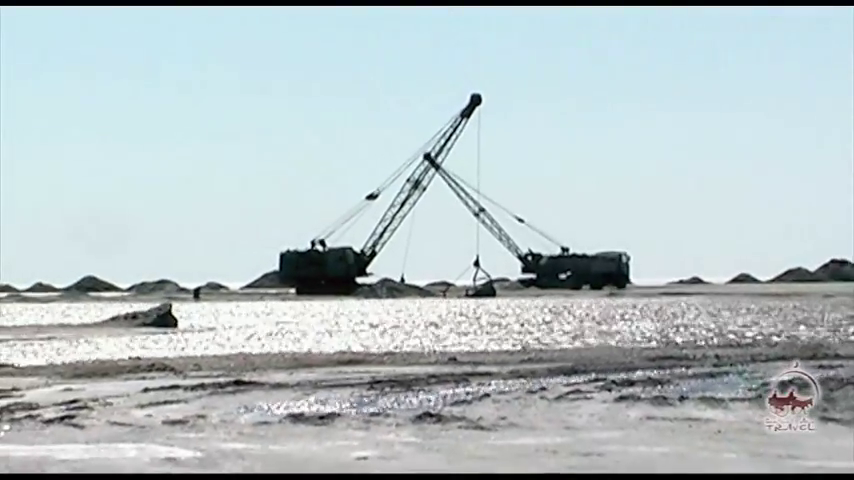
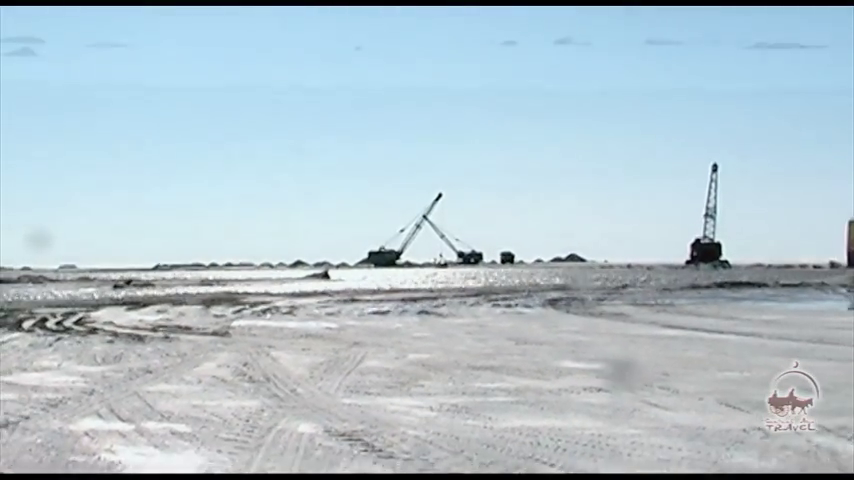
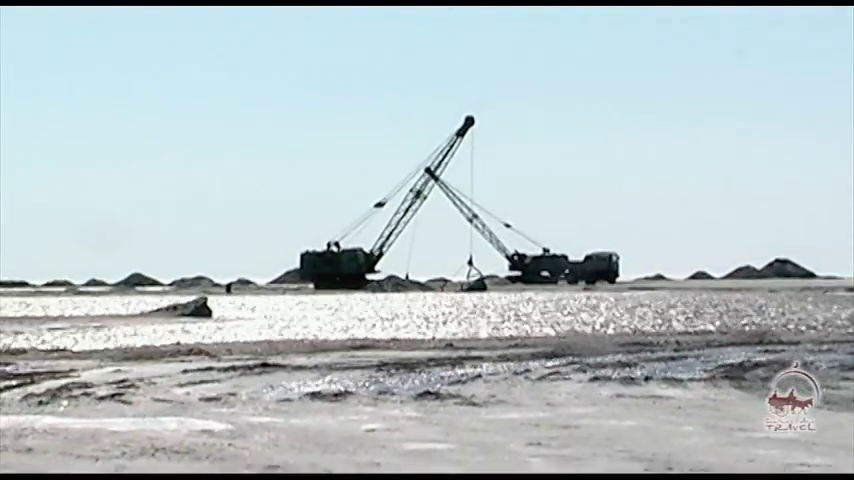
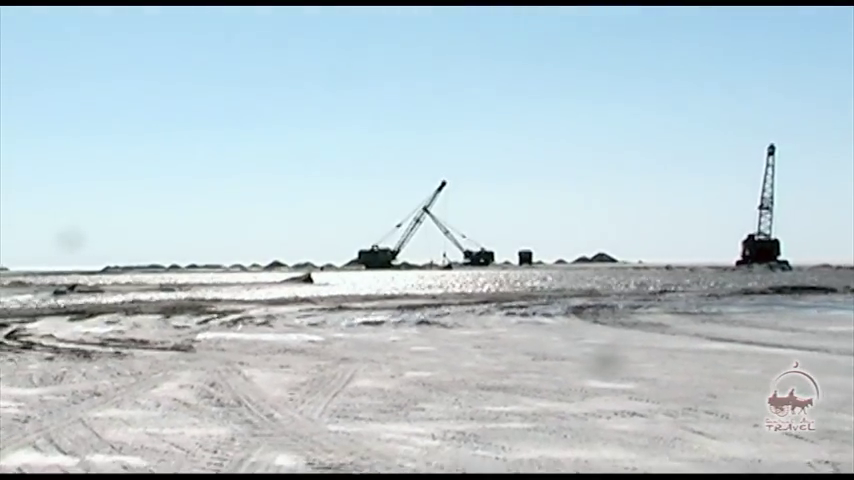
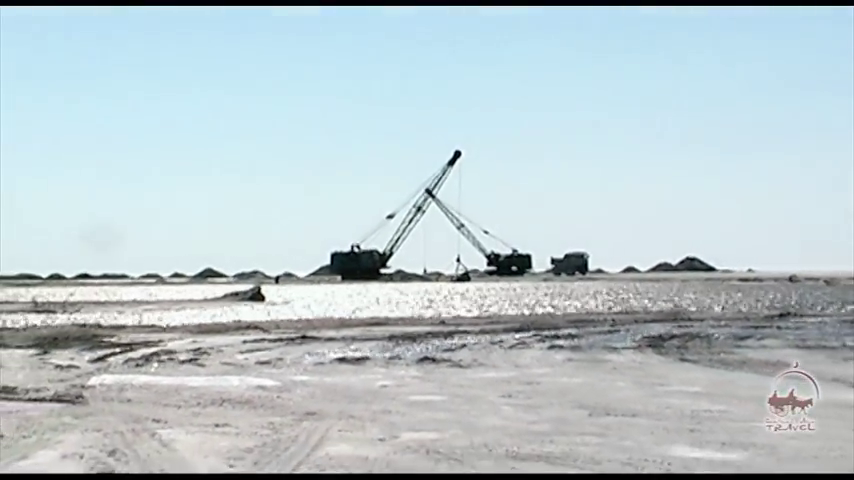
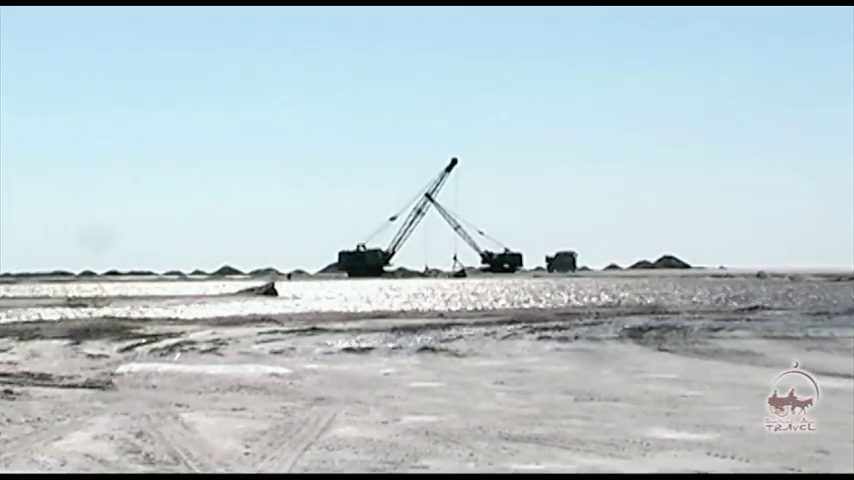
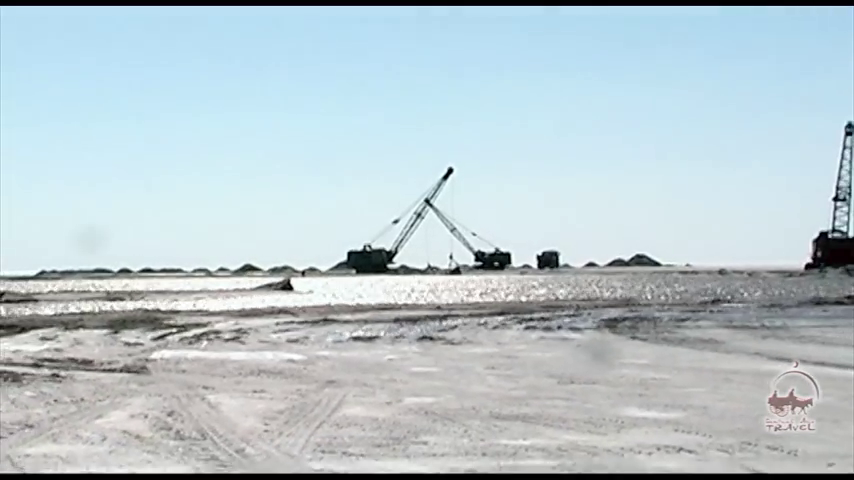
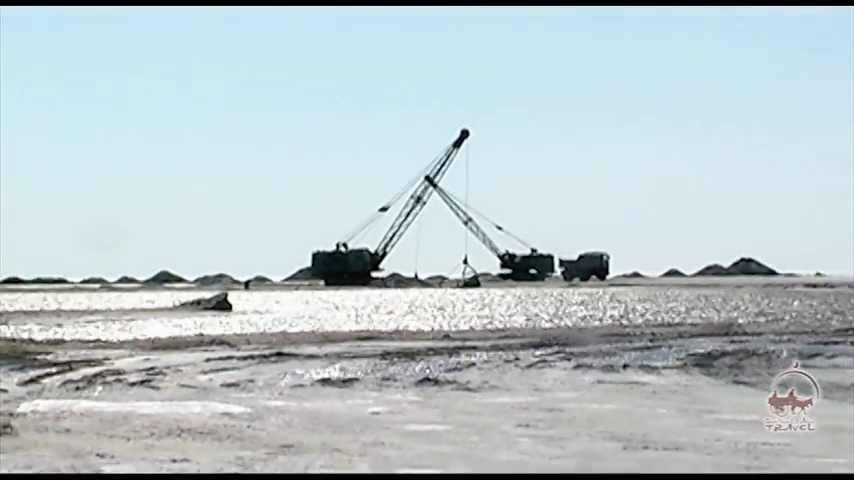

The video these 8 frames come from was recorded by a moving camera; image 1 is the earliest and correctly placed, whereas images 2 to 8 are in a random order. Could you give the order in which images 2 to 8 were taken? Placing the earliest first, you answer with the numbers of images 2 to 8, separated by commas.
3, 8, 5, 6, 7, 4, 2
